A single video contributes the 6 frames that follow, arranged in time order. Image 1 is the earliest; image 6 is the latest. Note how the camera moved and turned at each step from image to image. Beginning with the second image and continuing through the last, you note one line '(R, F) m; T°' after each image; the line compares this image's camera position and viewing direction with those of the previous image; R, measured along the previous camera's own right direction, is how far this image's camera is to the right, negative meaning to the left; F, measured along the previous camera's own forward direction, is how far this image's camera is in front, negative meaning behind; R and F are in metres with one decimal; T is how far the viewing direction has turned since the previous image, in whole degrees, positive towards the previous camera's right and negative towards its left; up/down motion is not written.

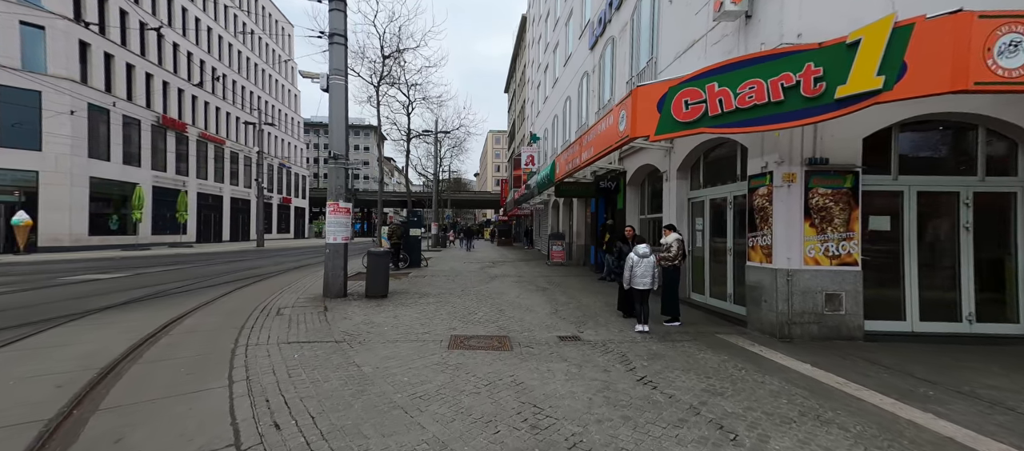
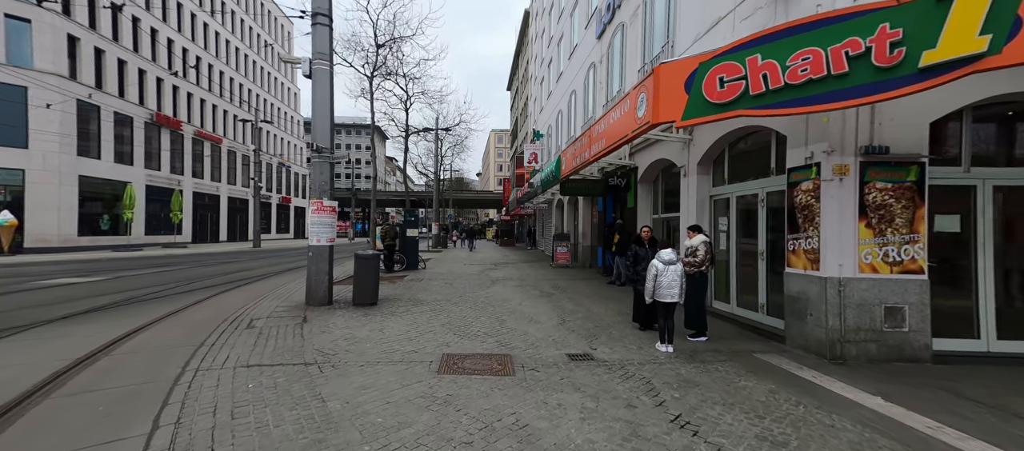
(0.0, +0.8) m; 0°
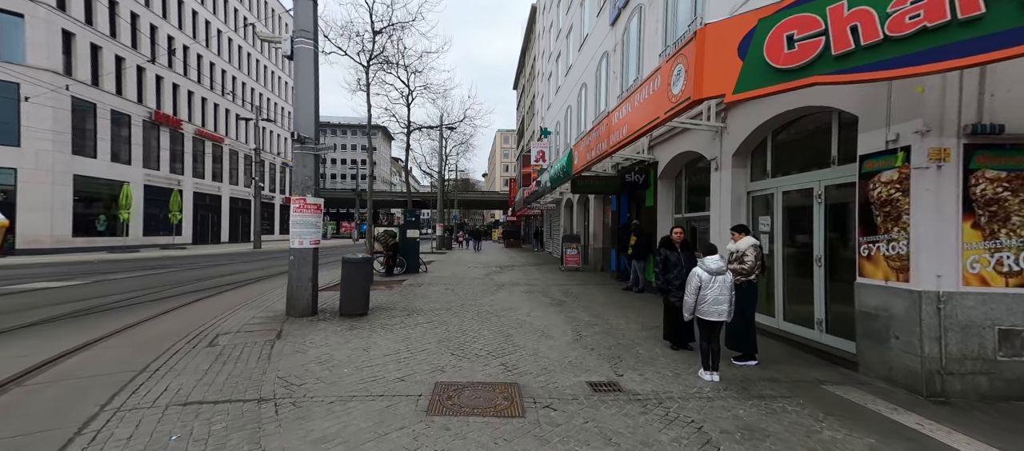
(0.0, +1.0) m; -1°
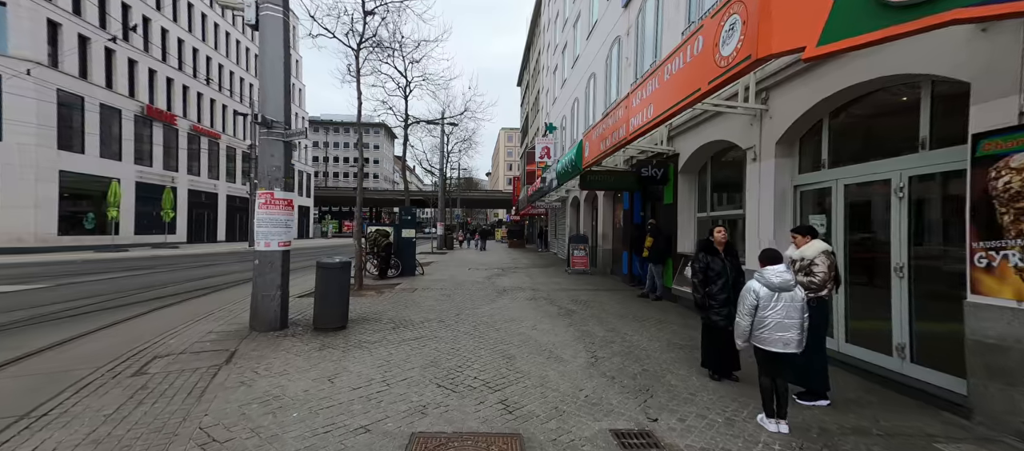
(0.0, +1.0) m; -1°
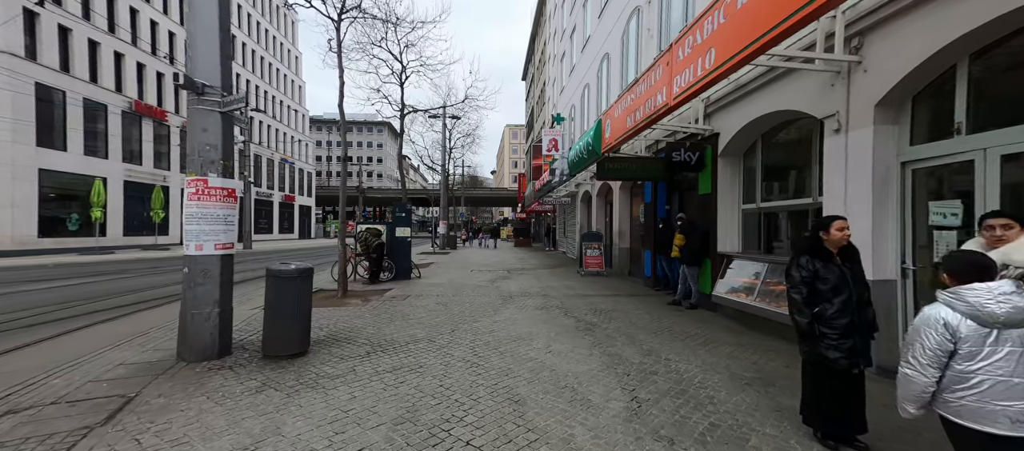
(0.0, +1.4) m; -1°
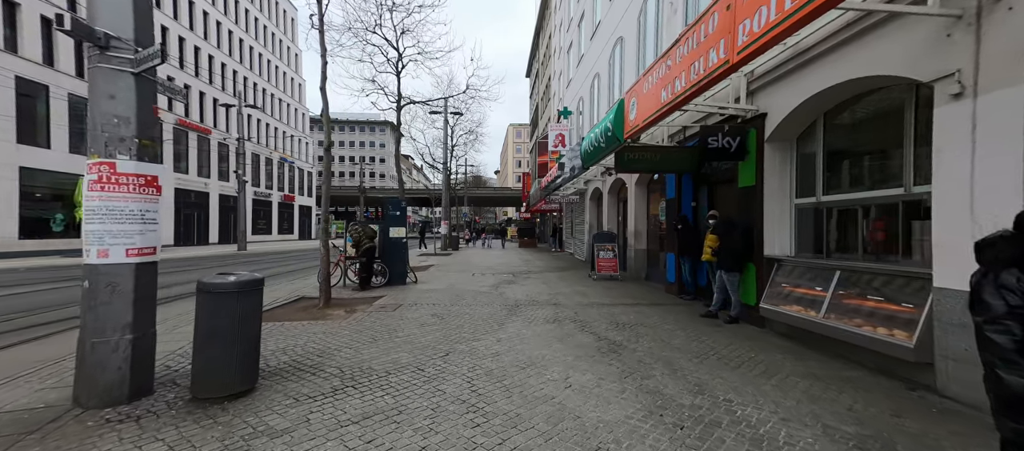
(0.0, +1.2) m; -1°
